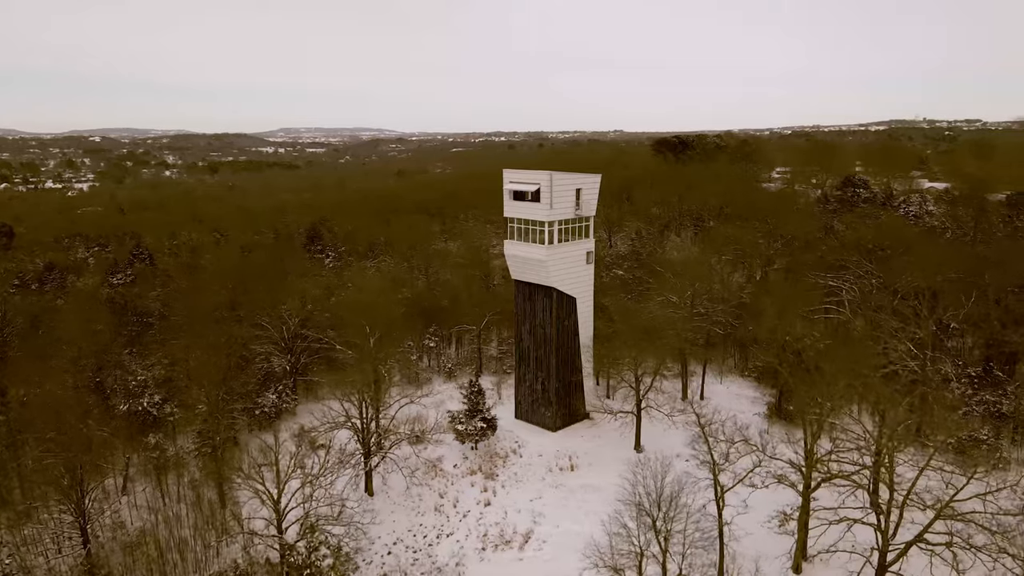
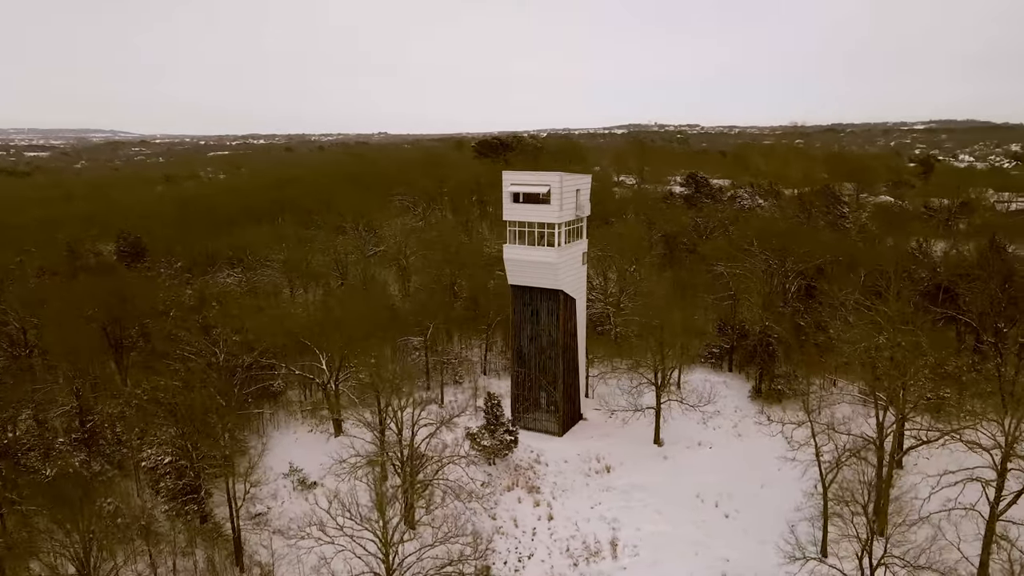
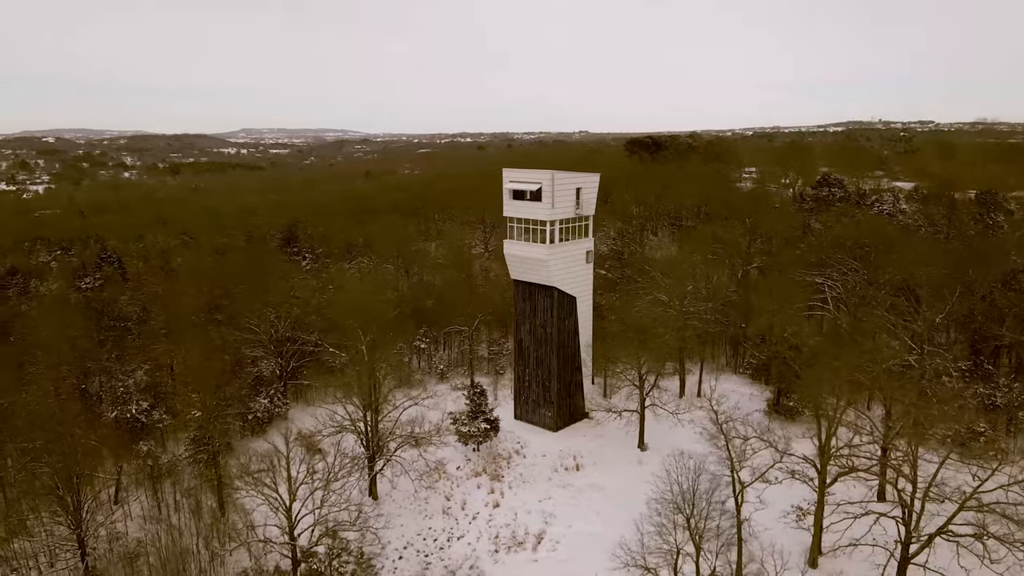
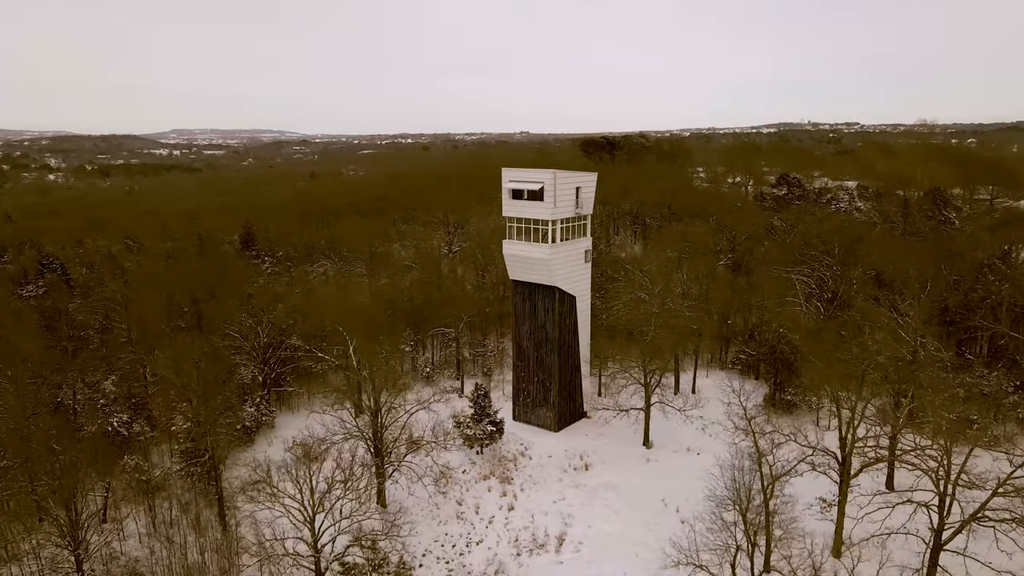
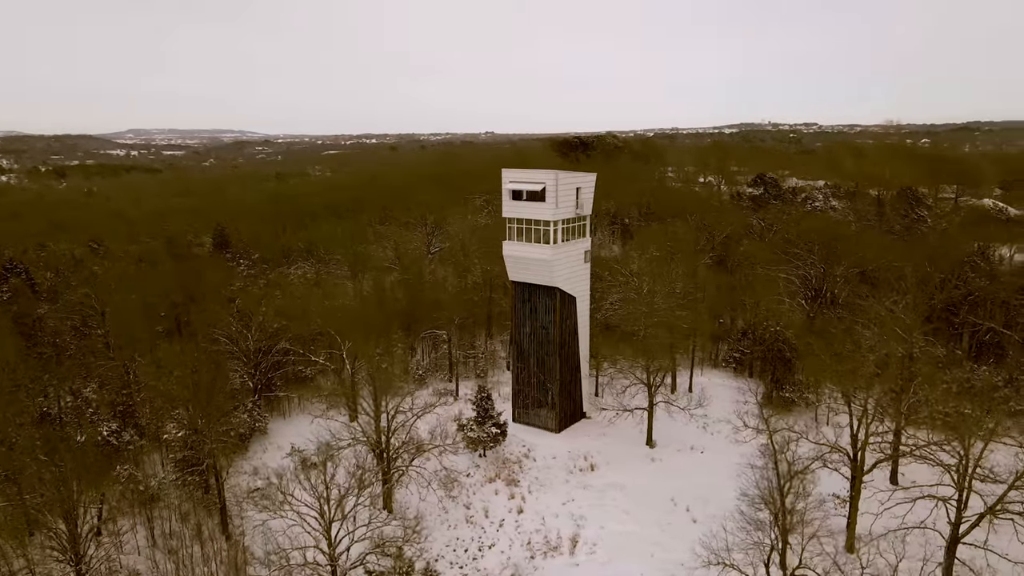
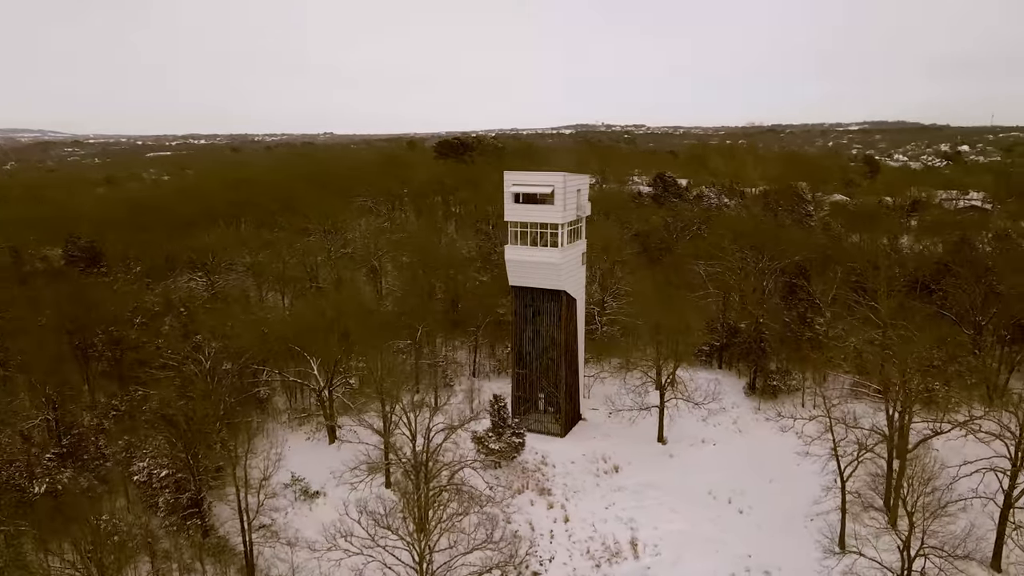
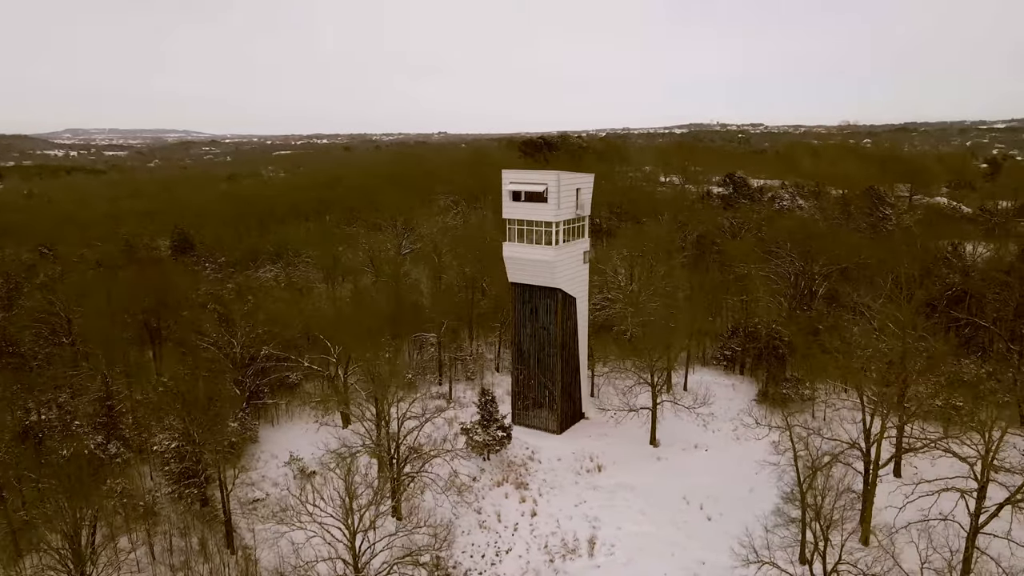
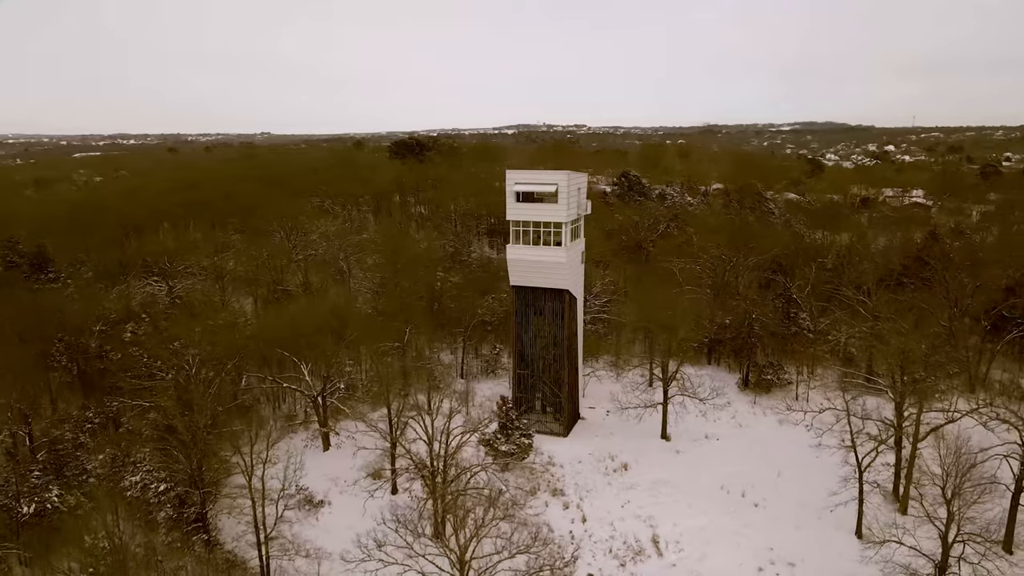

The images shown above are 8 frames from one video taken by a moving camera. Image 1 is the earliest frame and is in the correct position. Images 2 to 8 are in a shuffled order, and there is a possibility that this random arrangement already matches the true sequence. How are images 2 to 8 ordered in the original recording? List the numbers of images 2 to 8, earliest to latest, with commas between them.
3, 4, 5, 7, 2, 6, 8
